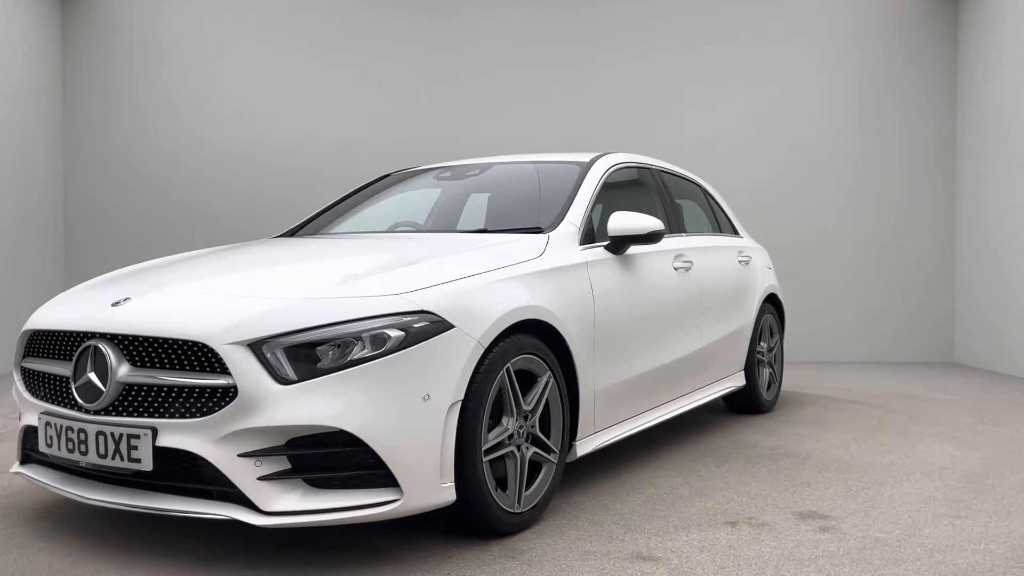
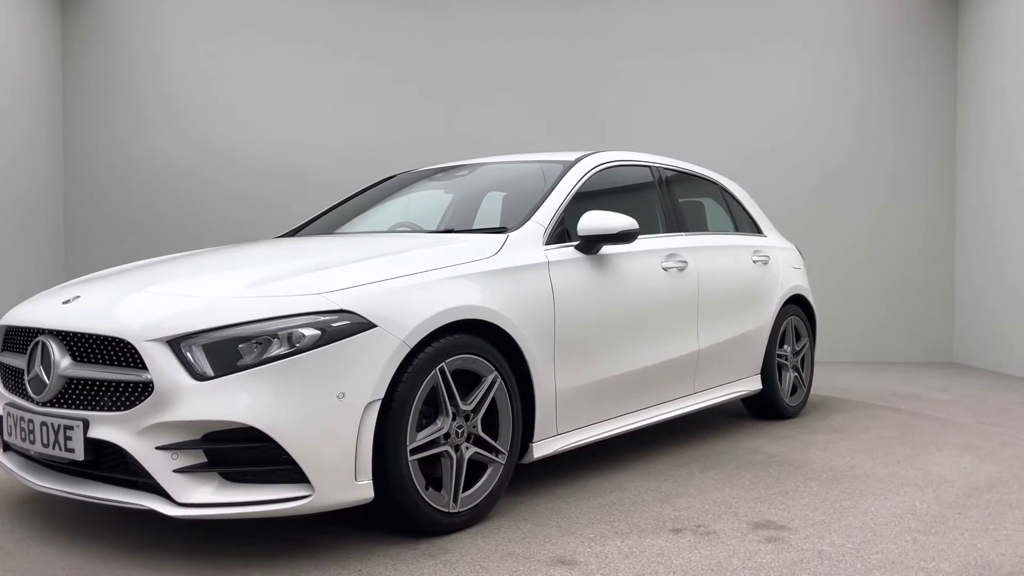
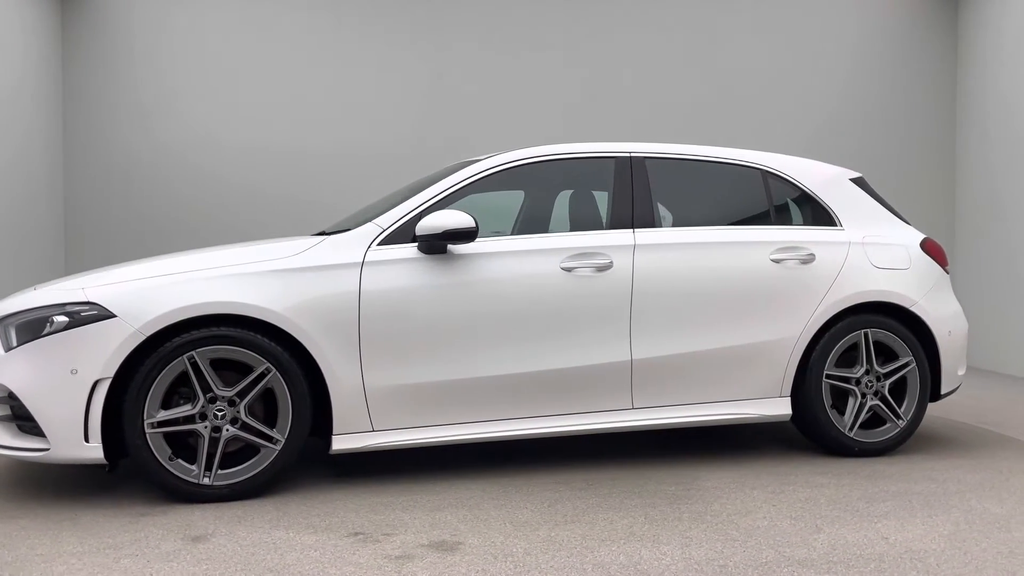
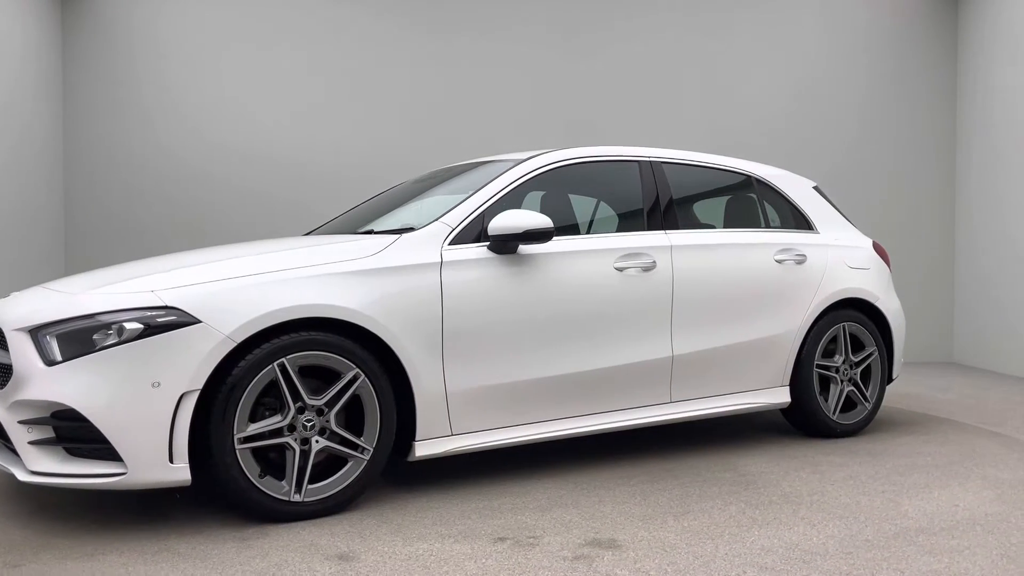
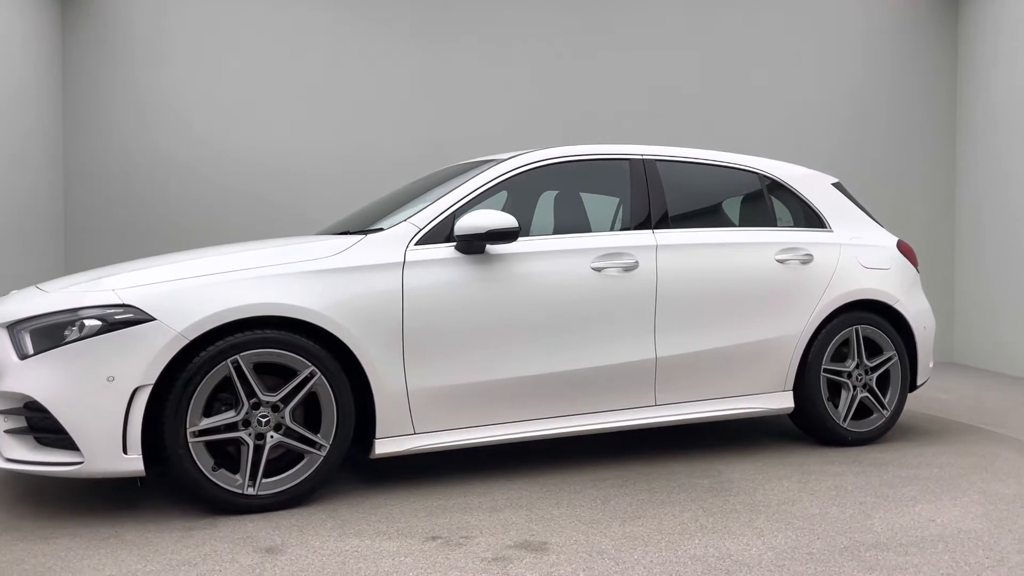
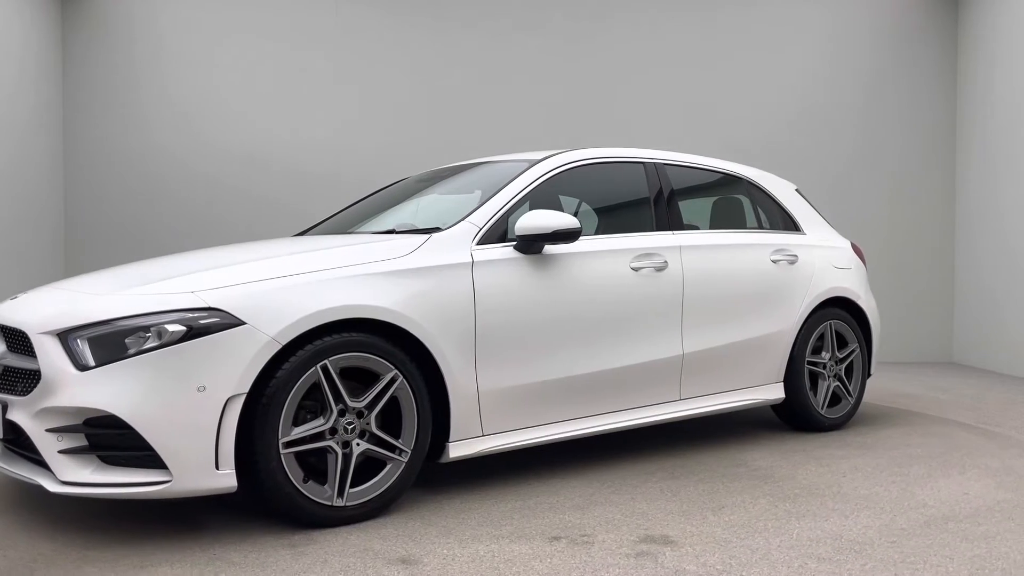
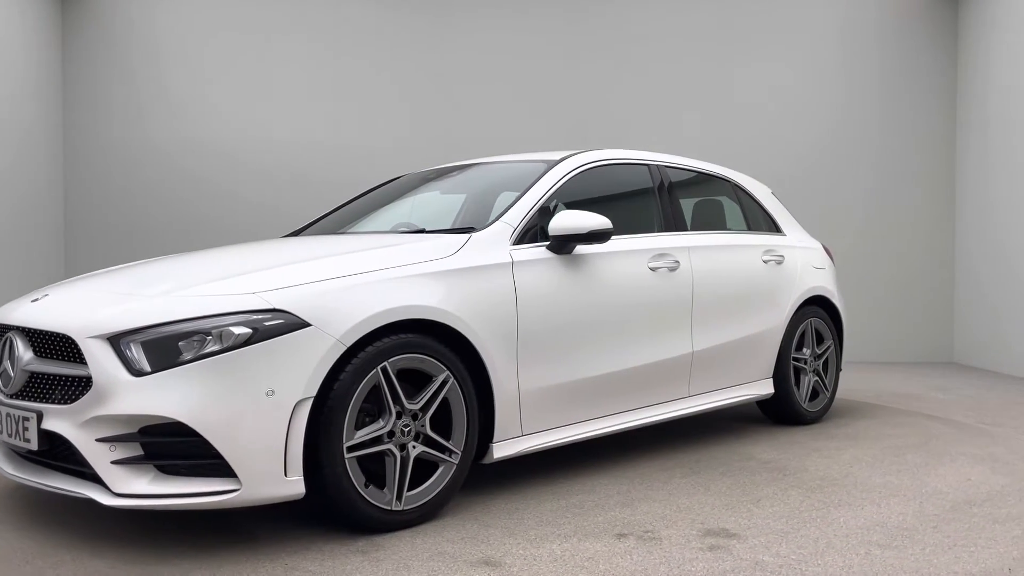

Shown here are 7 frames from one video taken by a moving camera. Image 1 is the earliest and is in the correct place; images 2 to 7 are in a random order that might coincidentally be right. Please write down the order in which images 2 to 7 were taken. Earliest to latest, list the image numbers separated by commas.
2, 7, 6, 4, 5, 3
